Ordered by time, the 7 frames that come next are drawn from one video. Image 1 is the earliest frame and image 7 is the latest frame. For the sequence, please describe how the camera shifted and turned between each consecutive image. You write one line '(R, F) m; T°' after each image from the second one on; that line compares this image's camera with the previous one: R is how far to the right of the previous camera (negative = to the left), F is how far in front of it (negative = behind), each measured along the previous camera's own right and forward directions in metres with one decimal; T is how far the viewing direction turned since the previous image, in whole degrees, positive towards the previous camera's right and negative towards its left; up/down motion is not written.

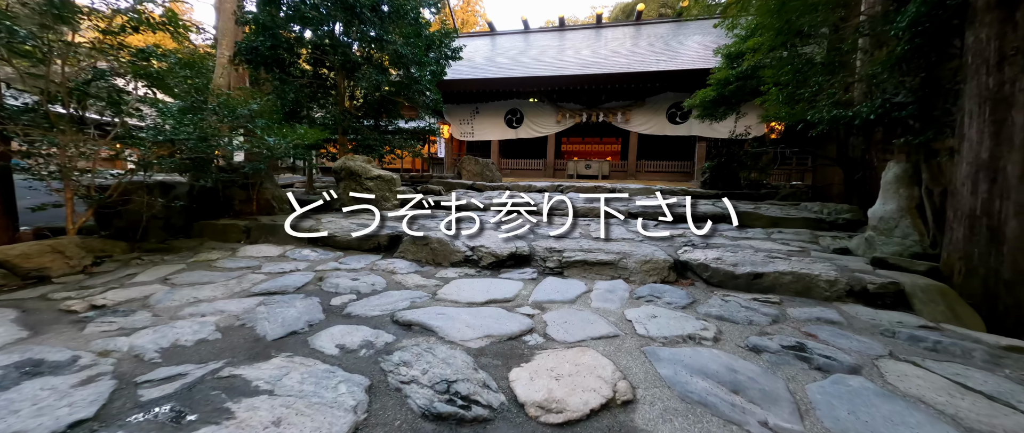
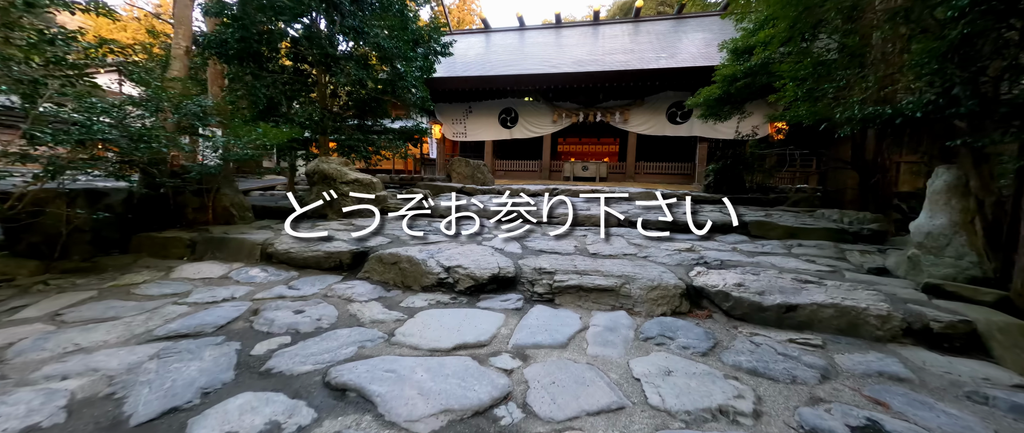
(+0.1, +0.4) m; 0°
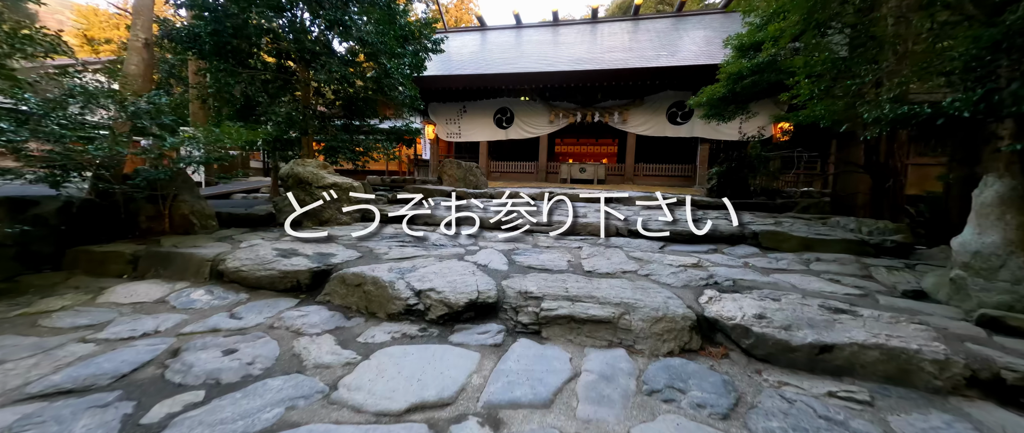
(+0.1, +0.3) m; 0°
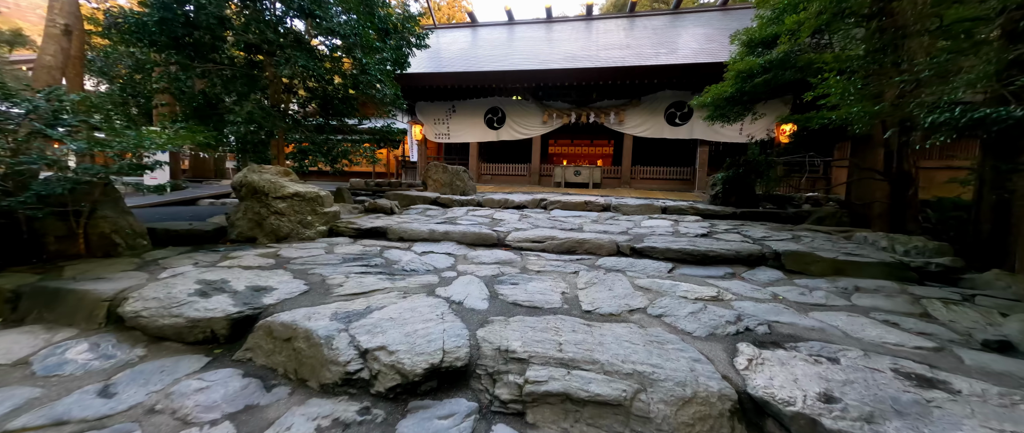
(+0.1, +0.4) m; +1°
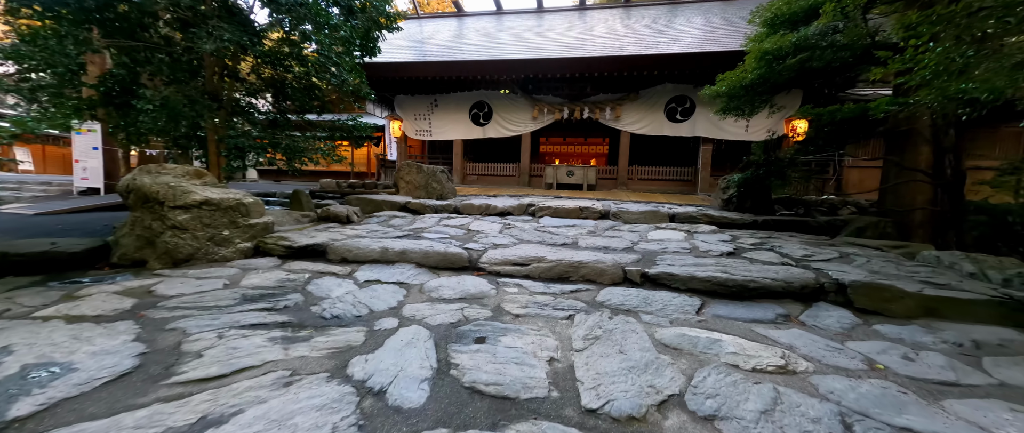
(+0.1, +0.7) m; +1°
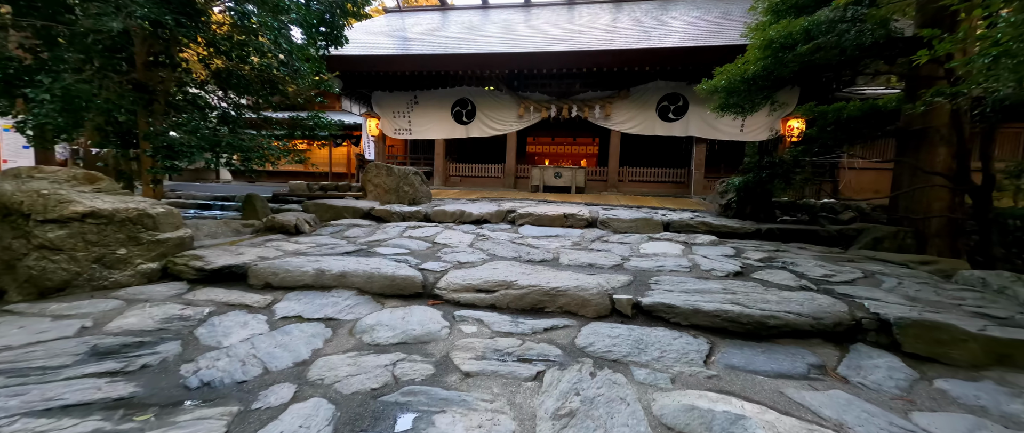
(+0.2, +0.5) m; +1°
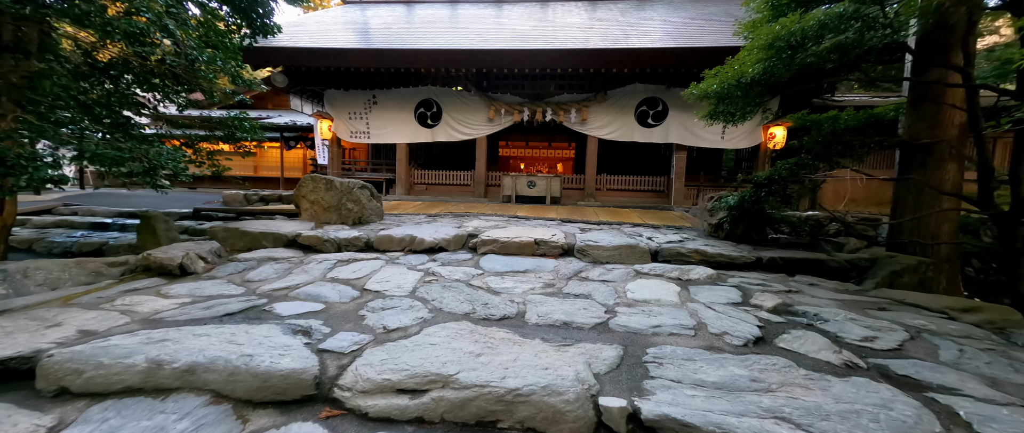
(+0.1, +0.6) m; +4°
